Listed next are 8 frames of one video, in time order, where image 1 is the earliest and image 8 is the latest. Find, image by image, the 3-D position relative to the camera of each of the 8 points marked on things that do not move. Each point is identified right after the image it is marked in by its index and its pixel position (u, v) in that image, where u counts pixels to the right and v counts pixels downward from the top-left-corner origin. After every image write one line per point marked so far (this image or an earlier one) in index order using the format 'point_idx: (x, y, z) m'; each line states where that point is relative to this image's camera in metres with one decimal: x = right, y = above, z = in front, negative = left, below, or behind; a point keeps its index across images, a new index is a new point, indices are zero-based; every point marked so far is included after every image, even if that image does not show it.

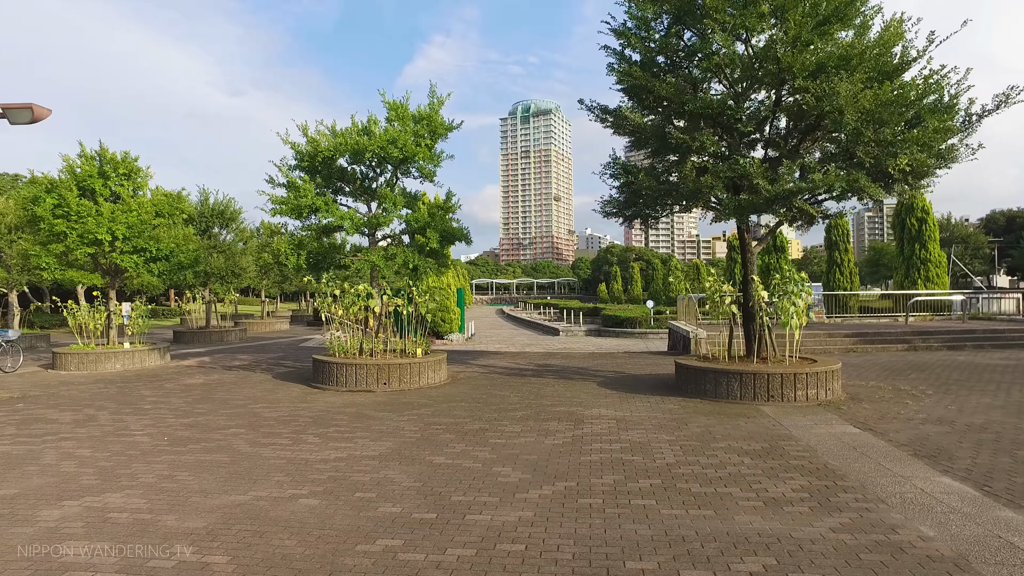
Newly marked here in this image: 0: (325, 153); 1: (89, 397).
0: (-3.2, +2.4, +10.6) m
1: (-6.9, -1.8, +9.7) m
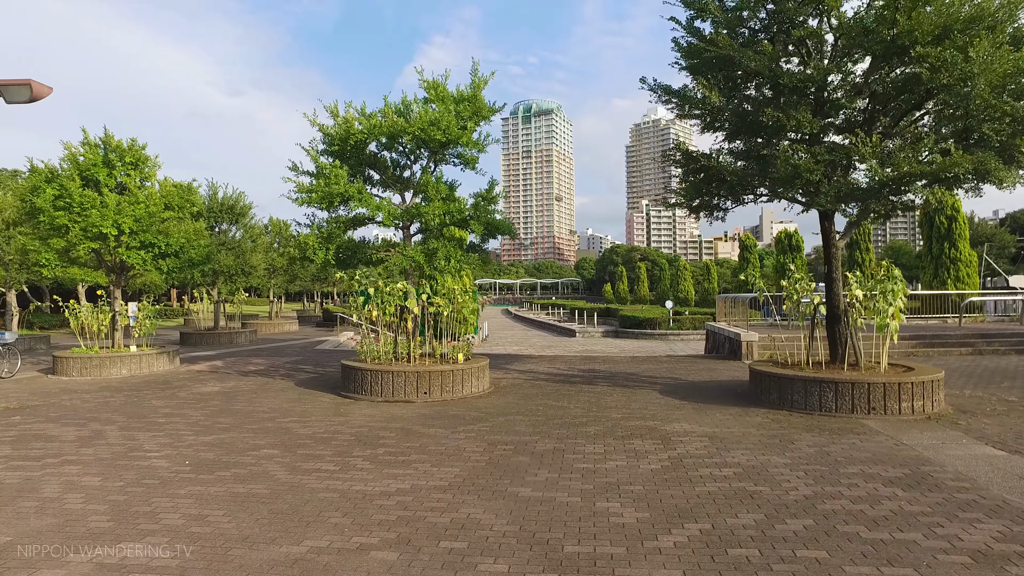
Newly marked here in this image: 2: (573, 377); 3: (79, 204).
0: (-2.4, +2.4, +9.6) m
1: (-6.1, -1.7, +8.7) m
2: (+1.2, -1.7, +11.3) m
3: (-8.7, +1.7, +11.9) m
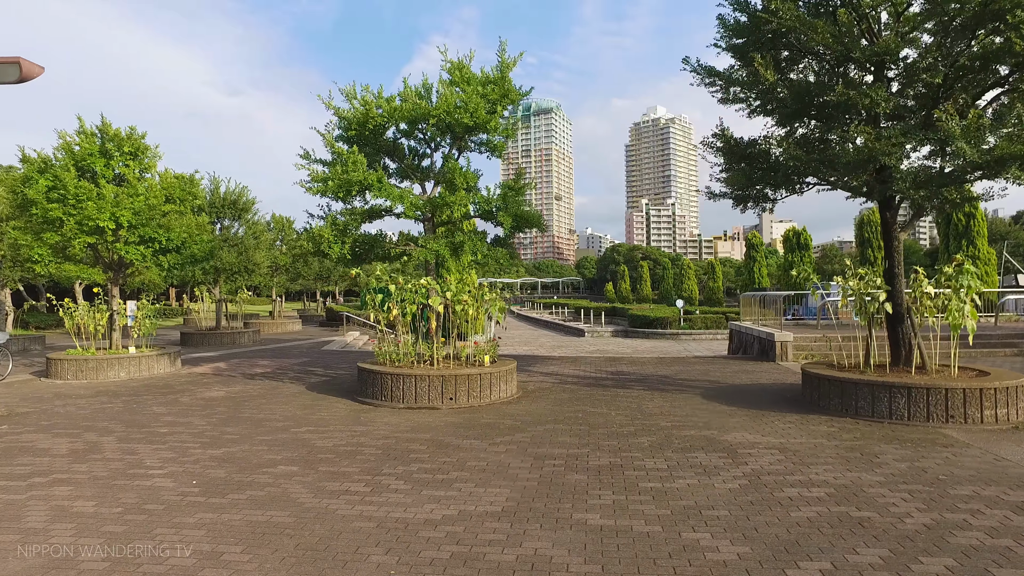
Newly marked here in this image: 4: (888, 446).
0: (-2.0, +2.5, +8.8) m
1: (-5.6, -1.7, +7.9) m
2: (+1.6, -1.6, +10.6) m
3: (-8.2, +1.7, +11.2) m
4: (+3.8, -1.6, +6.1) m
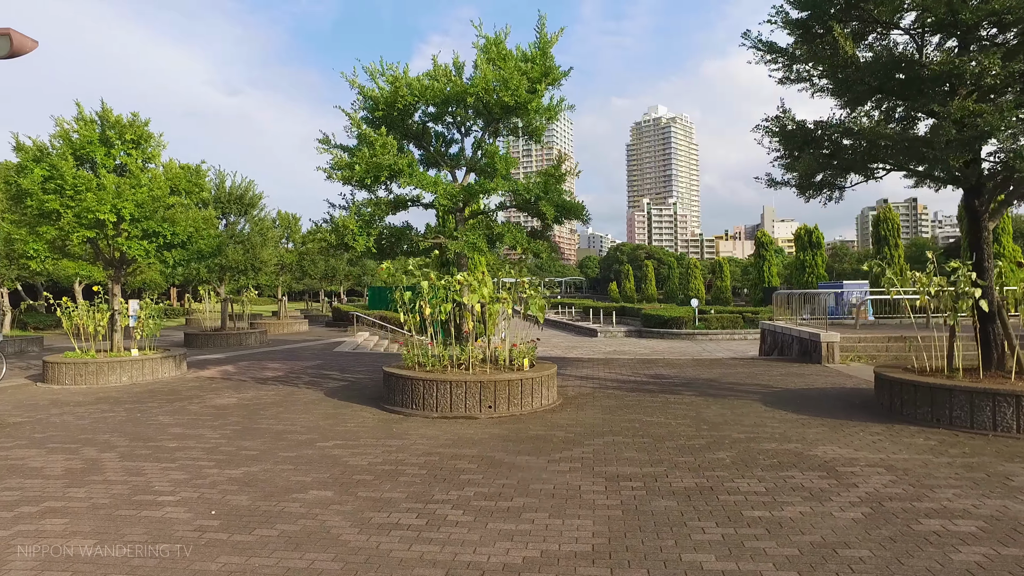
0: (-1.4, +2.5, +8.0) m
1: (-5.1, -1.7, +7.1) m
2: (+2.2, -1.6, +9.8) m
3: (-7.7, +1.8, +10.4) m
4: (+4.4, -1.5, +5.2) m
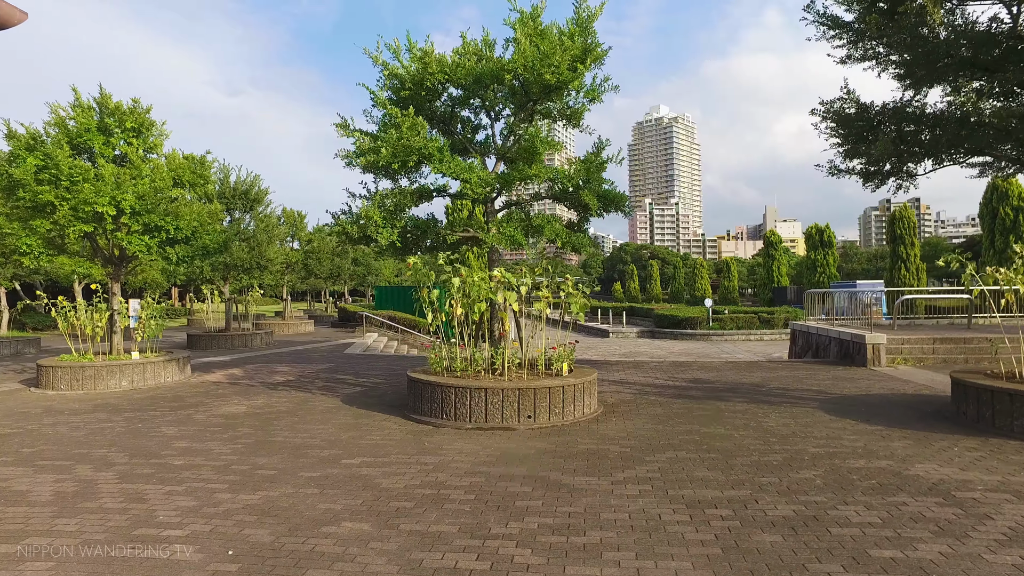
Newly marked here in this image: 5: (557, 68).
0: (-0.9, +2.6, +7.3) m
1: (-4.6, -1.6, +6.4) m
2: (+2.7, -1.6, +9.0) m
3: (-7.2, +1.8, +9.7) m
4: (+4.8, -1.5, +4.5) m
5: (+0.5, +2.6, +7.1) m
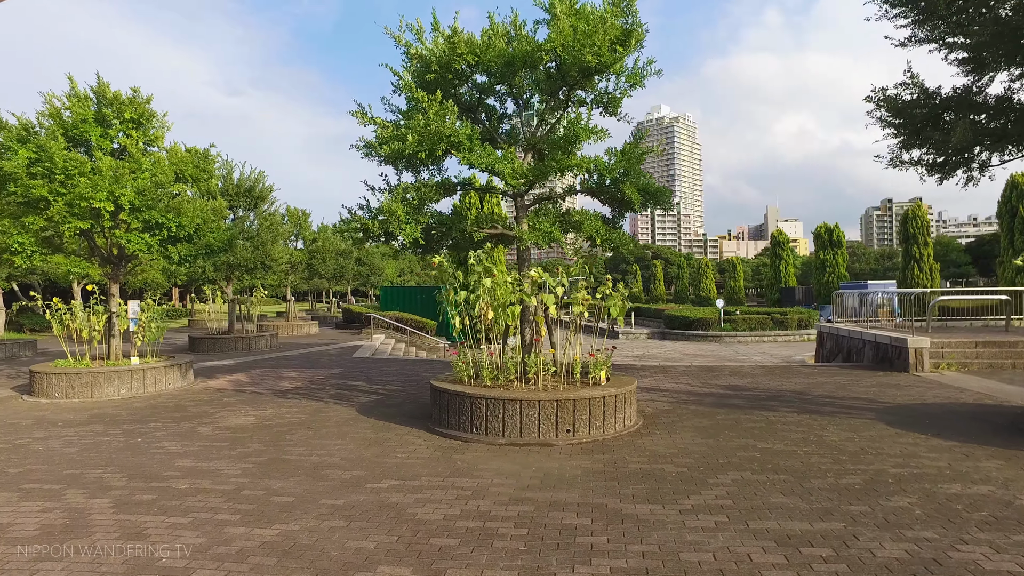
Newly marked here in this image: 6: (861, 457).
0: (-0.6, +2.6, +6.7) m
1: (-4.2, -1.6, +5.8) m
2: (+3.1, -1.6, +8.4) m
3: (-6.8, +1.8, +9.0) m
4: (+5.2, -1.5, +3.9) m
5: (+0.9, +2.6, +6.5) m
6: (+3.2, -1.6, +5.6) m
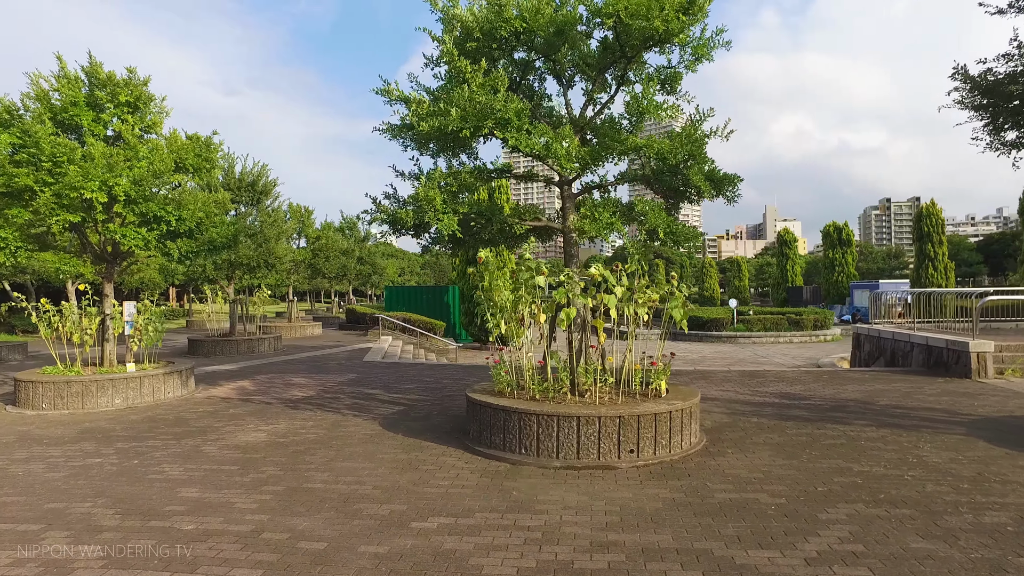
0: (-0.1, +2.6, +5.8) m
1: (-3.7, -1.6, +4.9) m
2: (+3.5, -1.6, +7.6) m
3: (-6.3, +1.8, +8.2) m
4: (+5.7, -1.5, +3.1) m
5: (+1.4, +2.6, +5.7) m
6: (+3.7, -1.6, +4.8) m
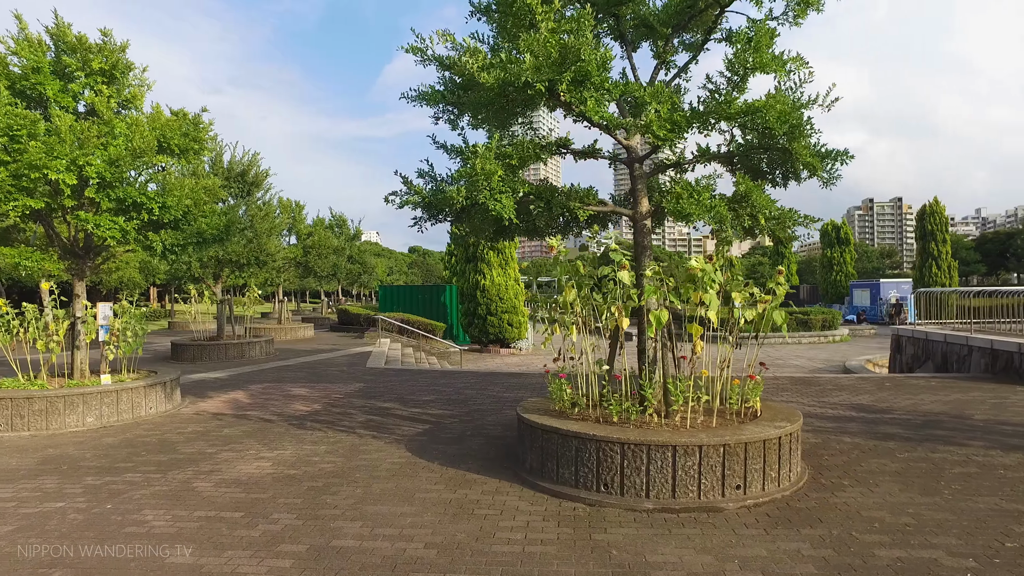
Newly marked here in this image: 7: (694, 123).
0: (+0.5, +2.6, +4.7) m
1: (-3.1, -1.6, +3.7) m
2: (+4.1, -1.5, +6.6) m
3: (-5.8, +1.8, +6.9) m
4: (+6.4, -1.5, +2.1) m
5: (+2.0, +2.7, +4.6) m
6: (+4.3, -1.5, +3.7) m
7: (+1.4, +1.4, +5.1) m
